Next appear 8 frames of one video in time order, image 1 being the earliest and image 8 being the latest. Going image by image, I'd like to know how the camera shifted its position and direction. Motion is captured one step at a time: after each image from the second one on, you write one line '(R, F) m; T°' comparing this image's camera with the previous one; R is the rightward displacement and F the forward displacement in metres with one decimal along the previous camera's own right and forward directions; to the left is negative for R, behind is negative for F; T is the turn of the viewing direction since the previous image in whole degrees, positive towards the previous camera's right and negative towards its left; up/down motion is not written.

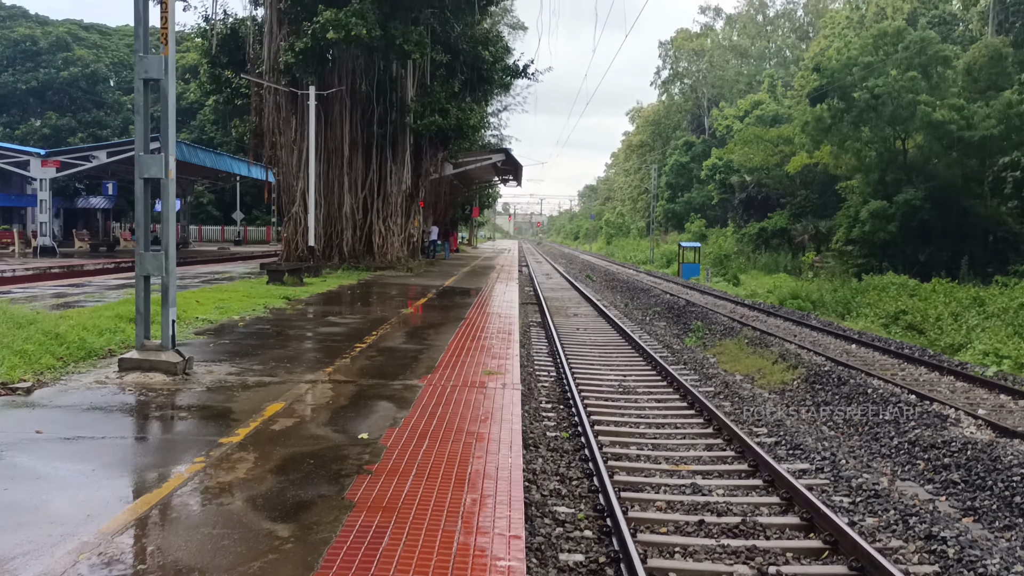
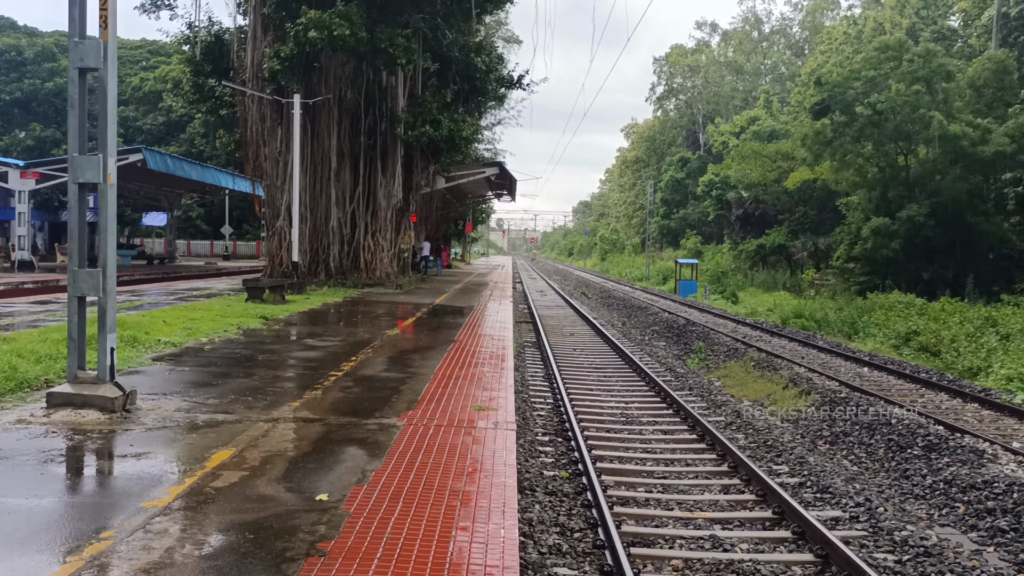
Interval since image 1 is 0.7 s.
(0.0, +0.8) m; 0°
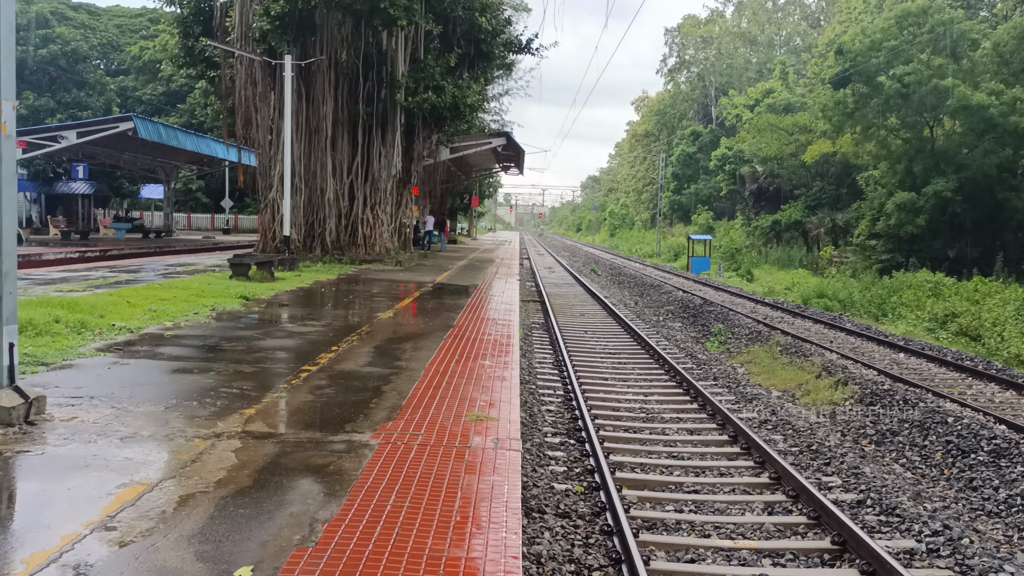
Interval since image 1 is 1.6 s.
(0.0, +1.1) m; 0°
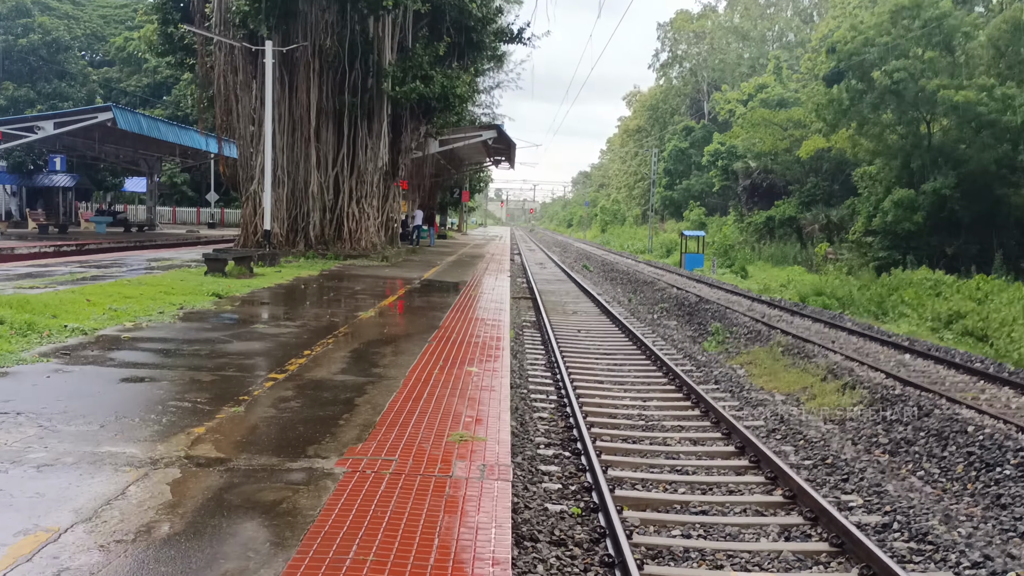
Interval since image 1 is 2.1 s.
(0.0, +0.6) m; +1°
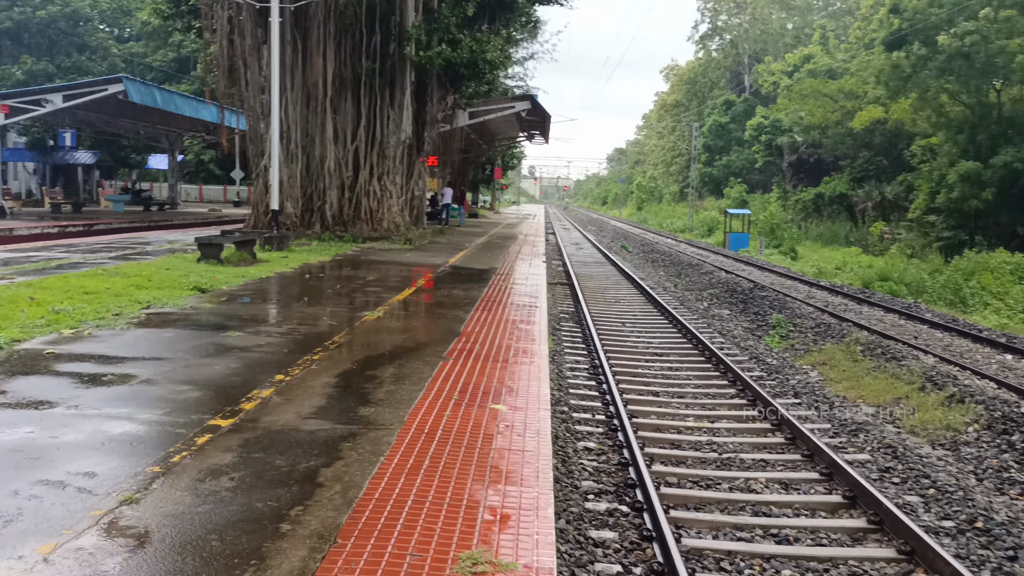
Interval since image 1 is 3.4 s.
(0.0, +1.6) m; -2°
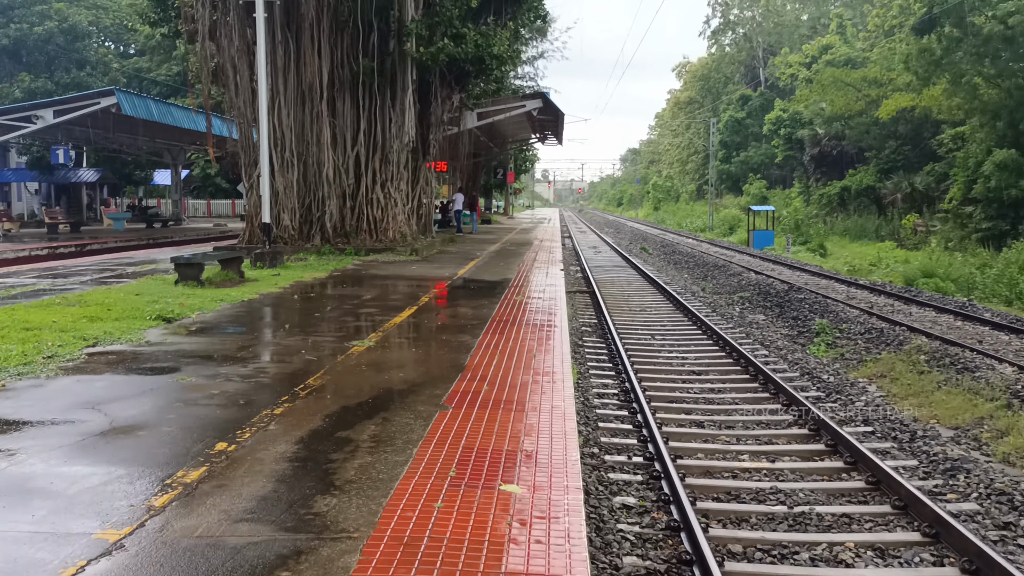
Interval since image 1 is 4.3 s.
(0.0, +1.1) m; -1°
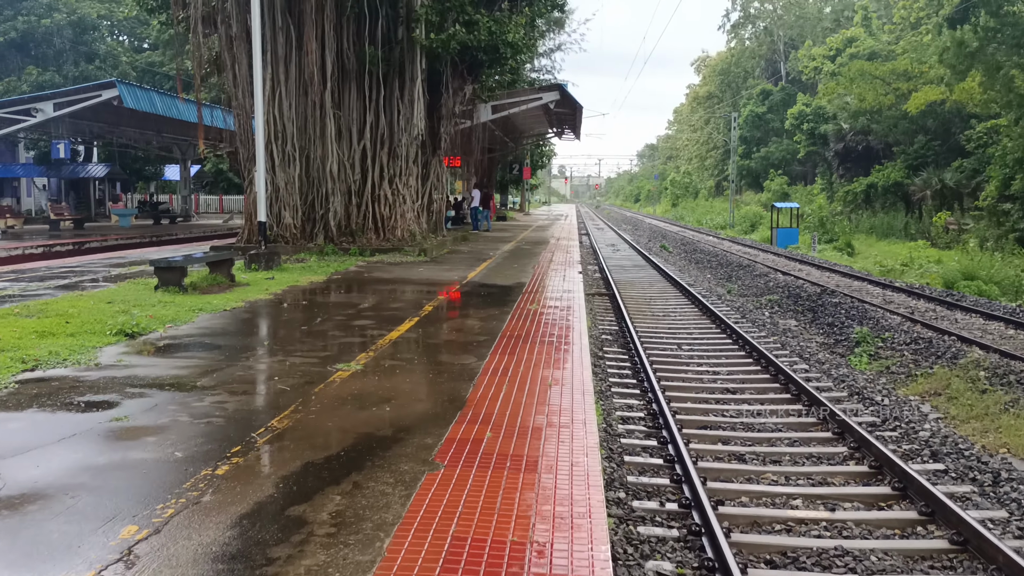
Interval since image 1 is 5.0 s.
(0.0, +0.9) m; -1°
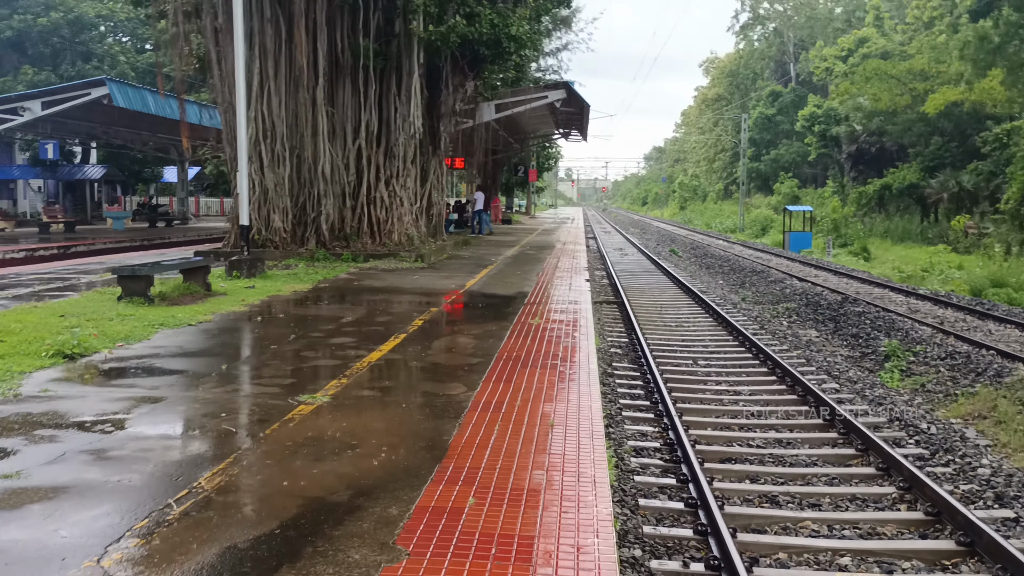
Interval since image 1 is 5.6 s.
(+0.1, +0.8) m; 0°
